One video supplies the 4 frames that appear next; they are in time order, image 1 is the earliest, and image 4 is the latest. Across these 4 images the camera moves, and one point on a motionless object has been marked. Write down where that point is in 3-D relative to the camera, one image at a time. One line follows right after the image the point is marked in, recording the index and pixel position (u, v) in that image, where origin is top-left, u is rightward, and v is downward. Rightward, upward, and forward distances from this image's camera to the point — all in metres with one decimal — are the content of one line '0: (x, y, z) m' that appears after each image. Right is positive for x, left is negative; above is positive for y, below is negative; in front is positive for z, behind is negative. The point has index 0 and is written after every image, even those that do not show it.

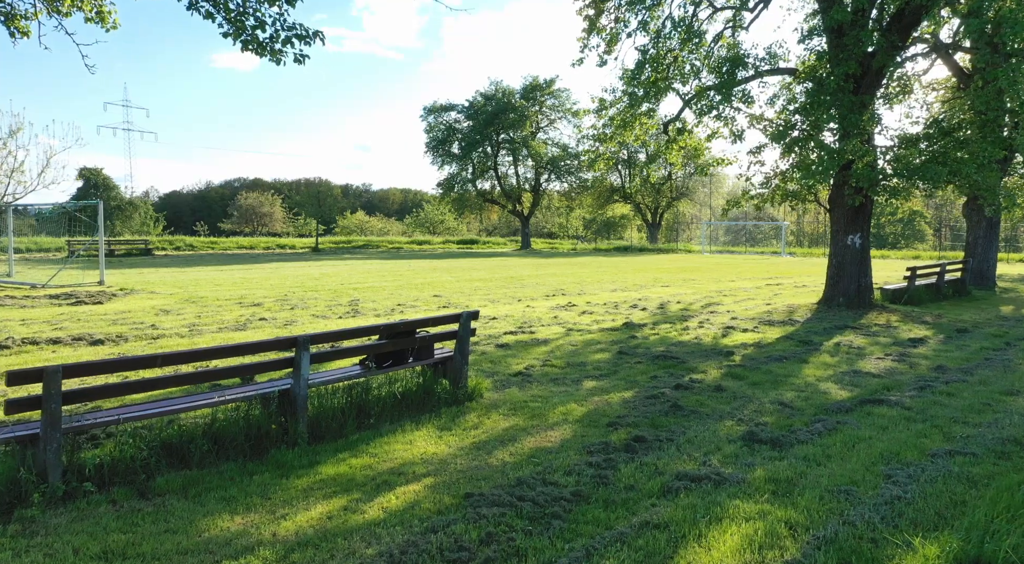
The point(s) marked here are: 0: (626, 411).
0: (+1.1, -1.2, +6.4) m
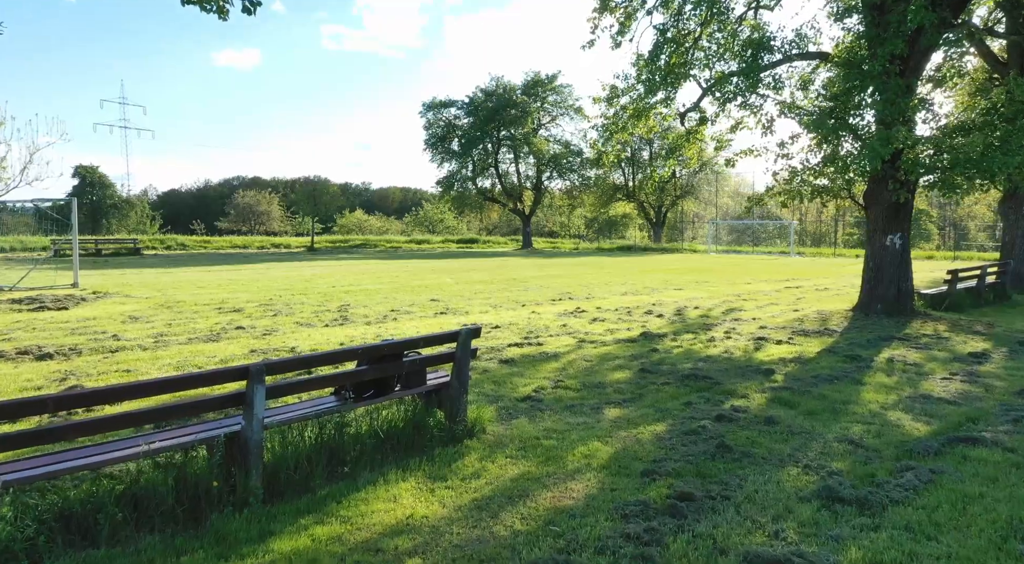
0: (+1.1, -1.3, +5.2) m
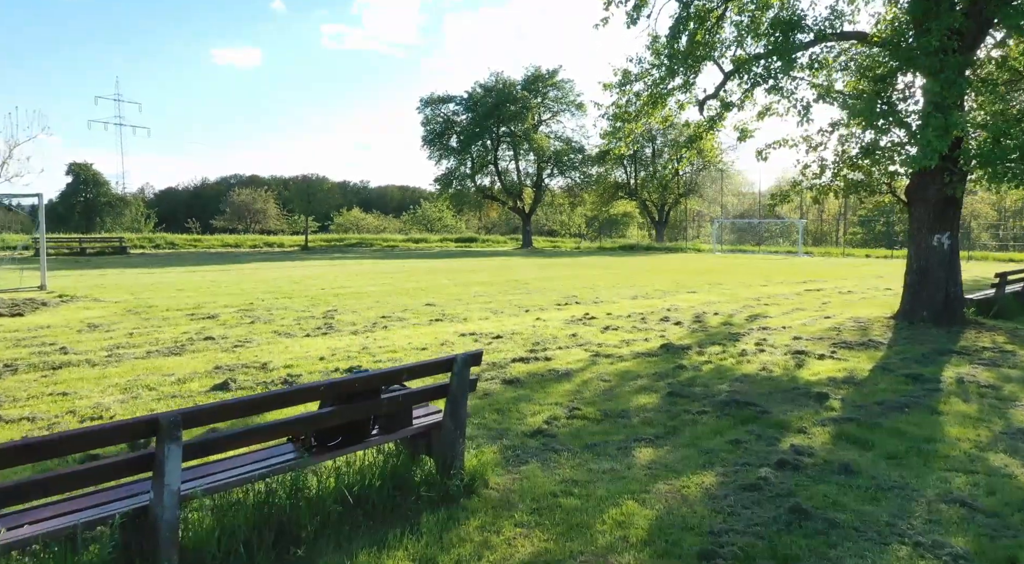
0: (+1.2, -1.4, +4.0) m
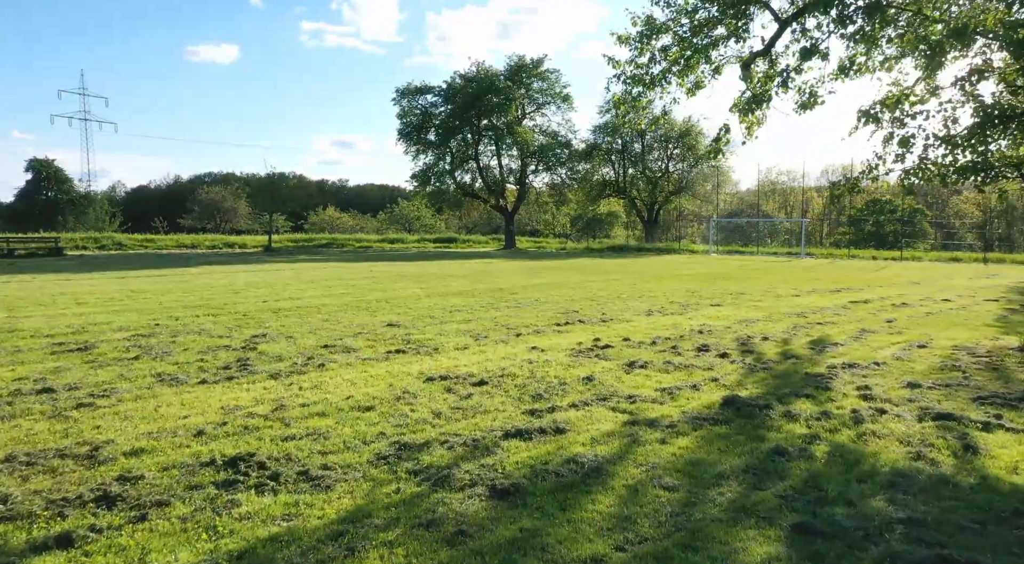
0: (+1.3, -1.6, +0.9) m
